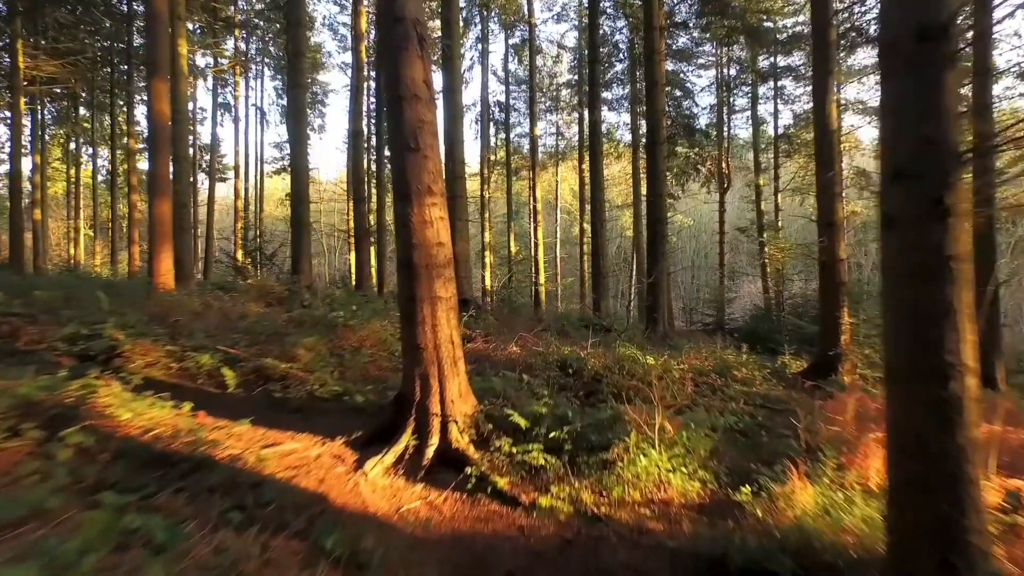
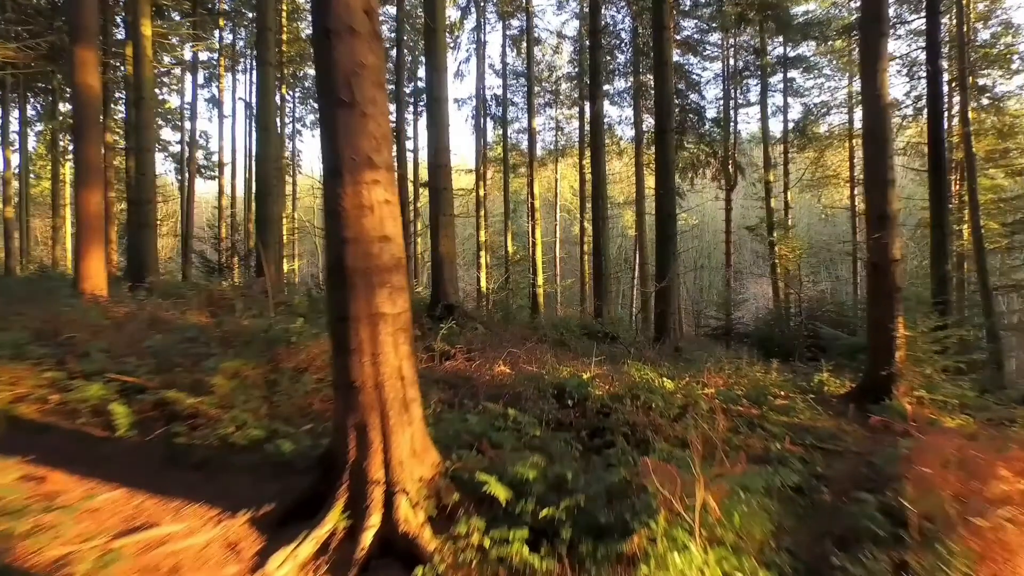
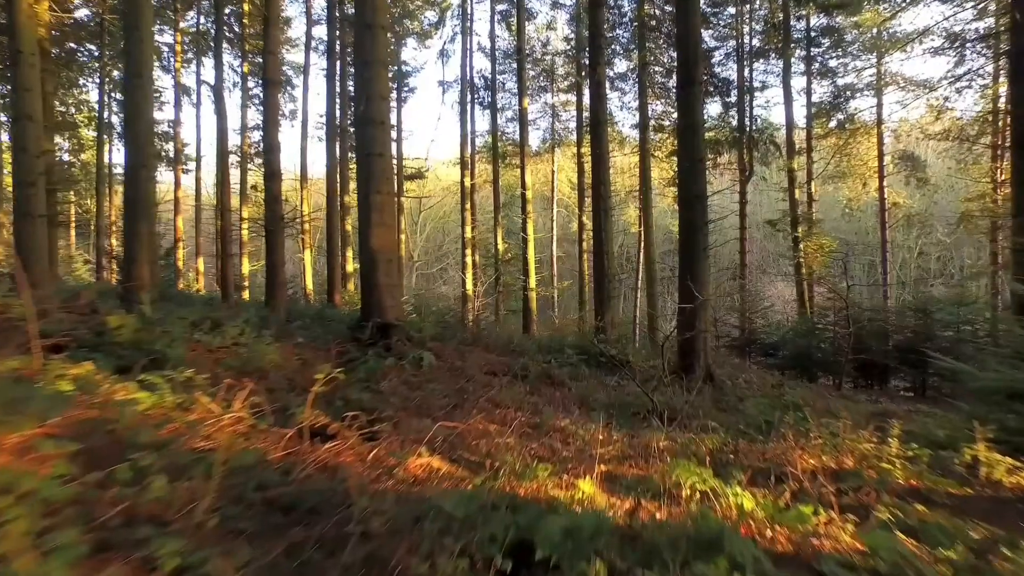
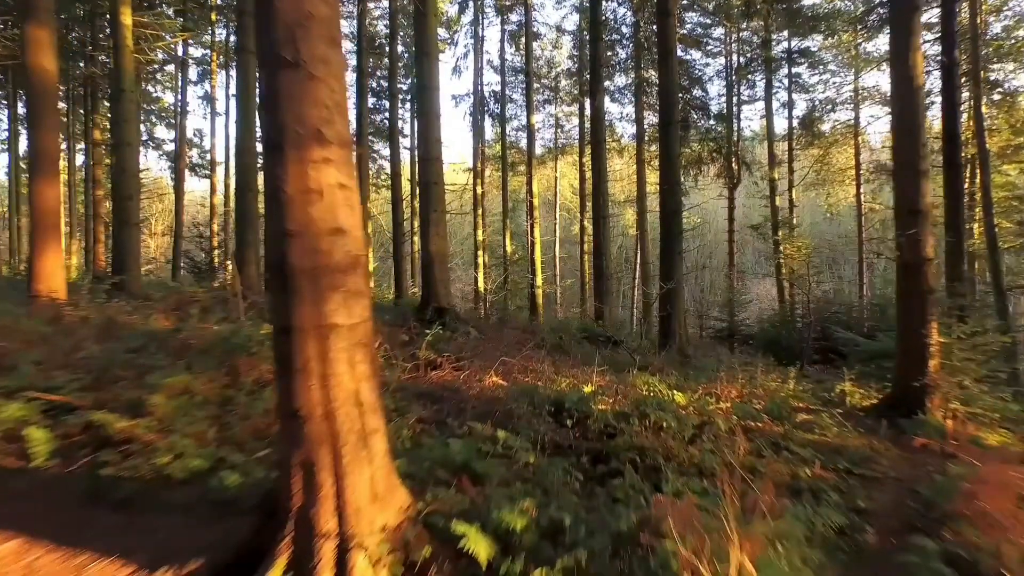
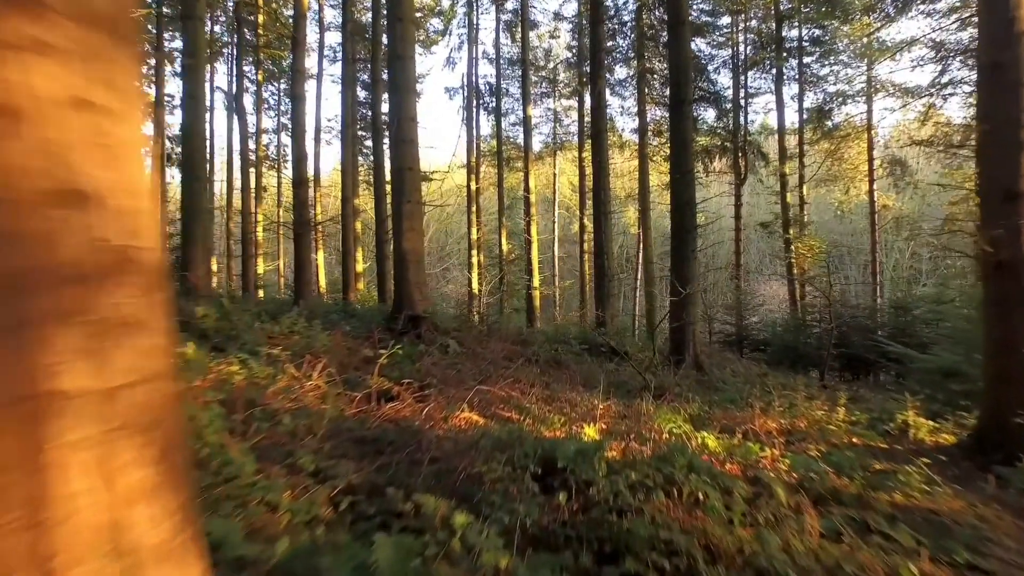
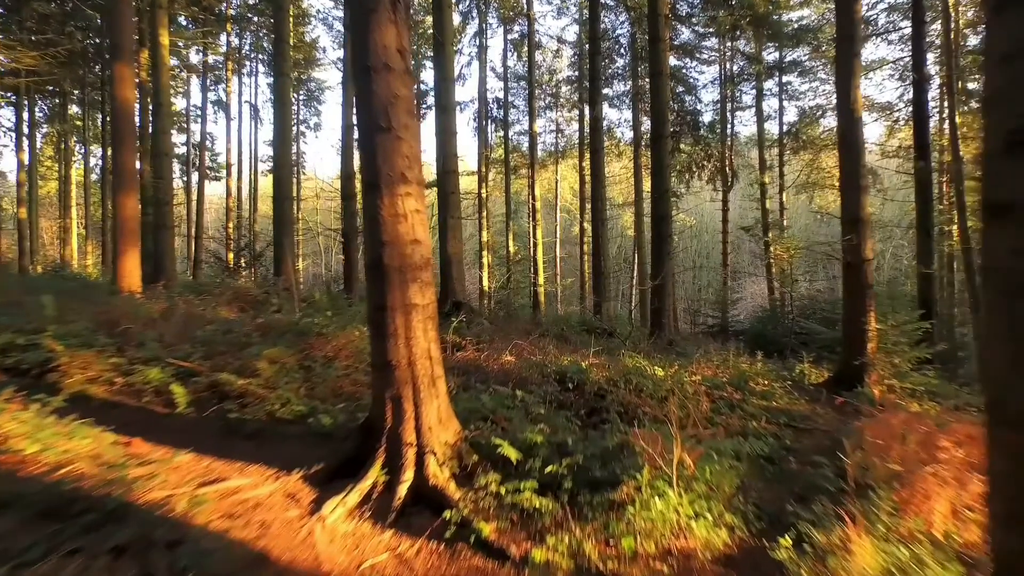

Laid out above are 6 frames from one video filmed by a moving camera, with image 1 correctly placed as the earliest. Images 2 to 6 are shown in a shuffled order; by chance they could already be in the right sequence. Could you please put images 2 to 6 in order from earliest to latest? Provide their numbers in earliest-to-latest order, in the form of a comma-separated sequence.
6, 2, 4, 5, 3
